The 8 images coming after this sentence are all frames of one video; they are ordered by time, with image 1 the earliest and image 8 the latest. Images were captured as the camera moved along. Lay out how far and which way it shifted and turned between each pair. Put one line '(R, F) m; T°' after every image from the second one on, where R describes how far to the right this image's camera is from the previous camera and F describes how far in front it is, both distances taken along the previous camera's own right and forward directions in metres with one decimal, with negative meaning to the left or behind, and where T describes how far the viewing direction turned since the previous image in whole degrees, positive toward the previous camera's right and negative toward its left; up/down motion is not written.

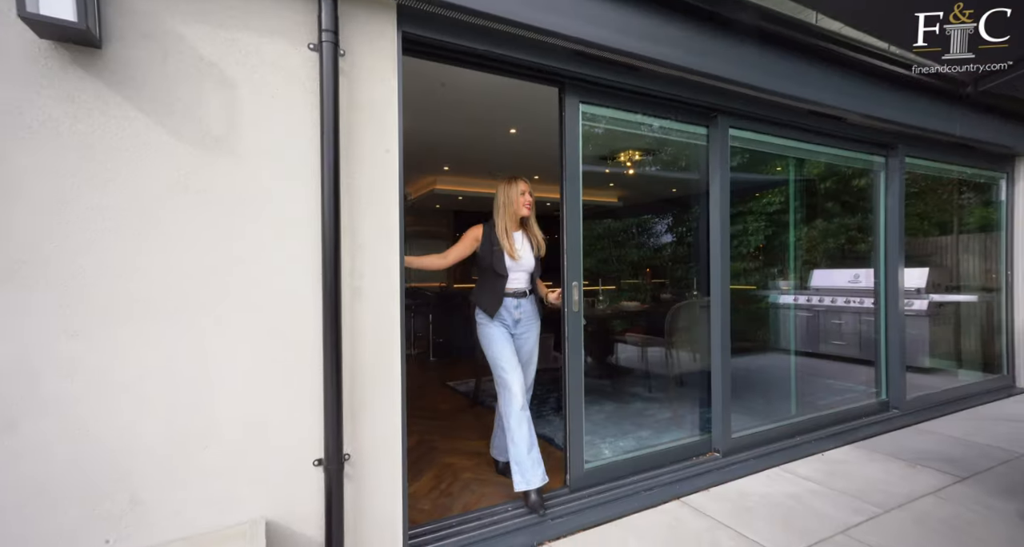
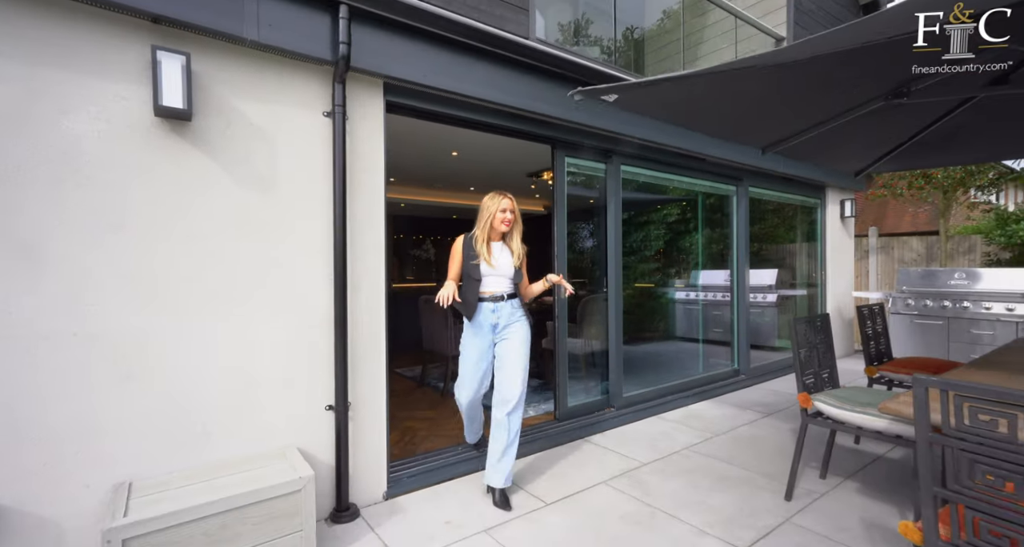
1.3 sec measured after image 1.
(-0.1, -0.7) m; +9°
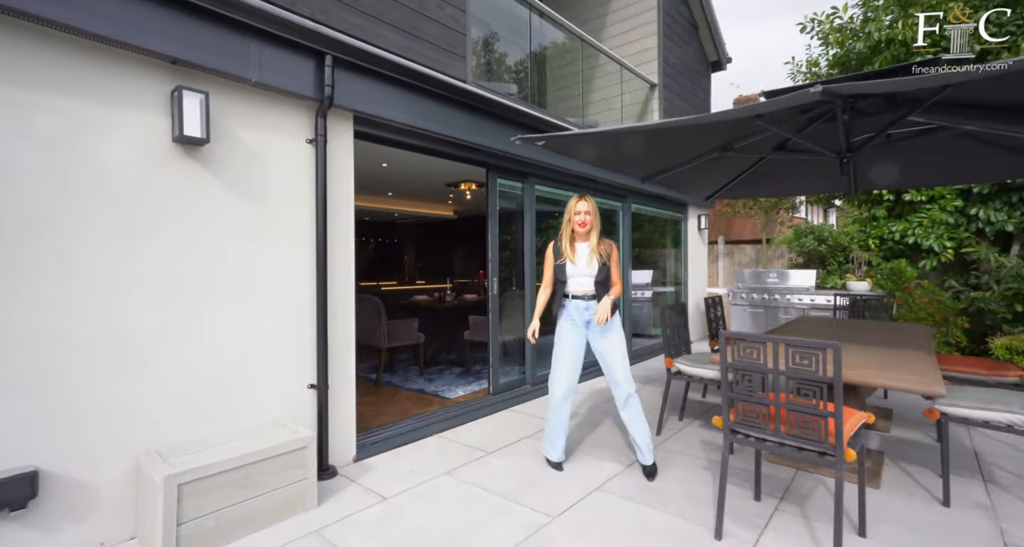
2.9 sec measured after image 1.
(-0.3, -0.6) m; +13°
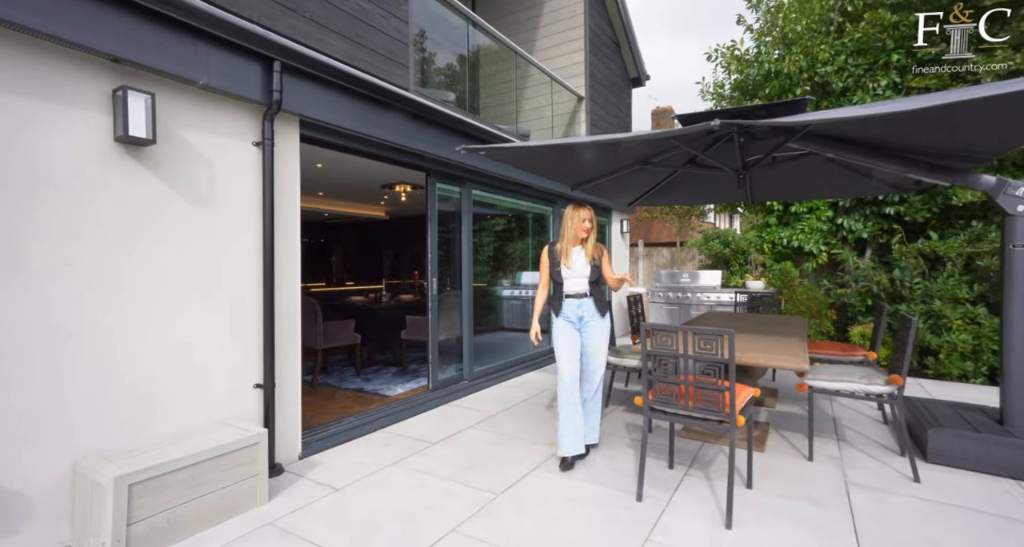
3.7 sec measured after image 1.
(-0.1, -0.2) m; +9°
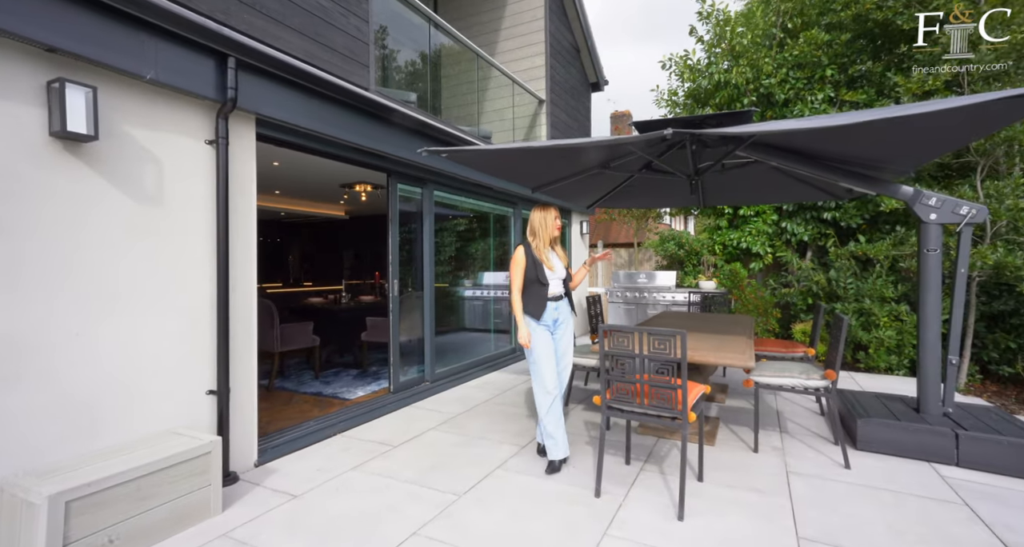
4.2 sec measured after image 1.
(0.0, 0.0) m; +5°
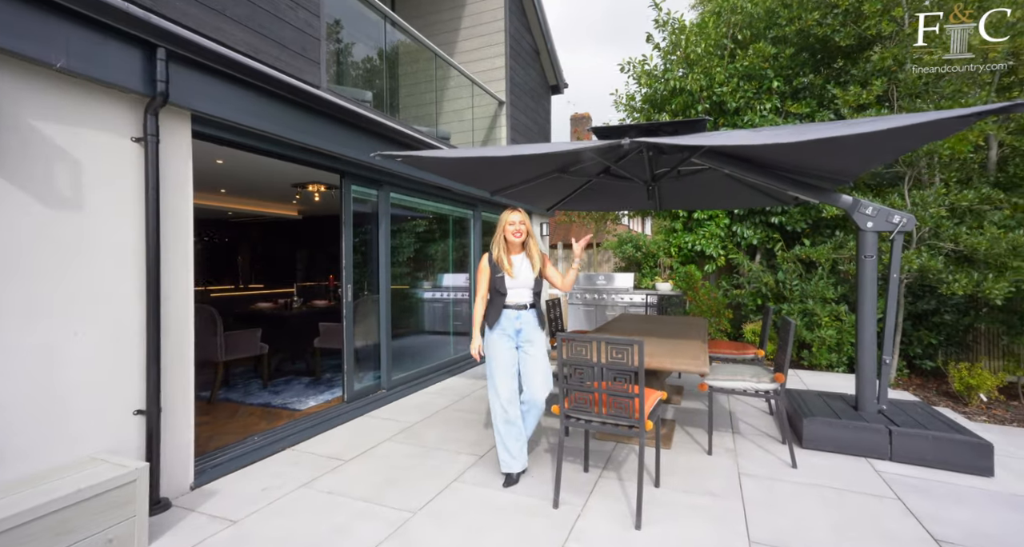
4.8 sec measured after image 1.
(0.0, +0.1) m; +5°
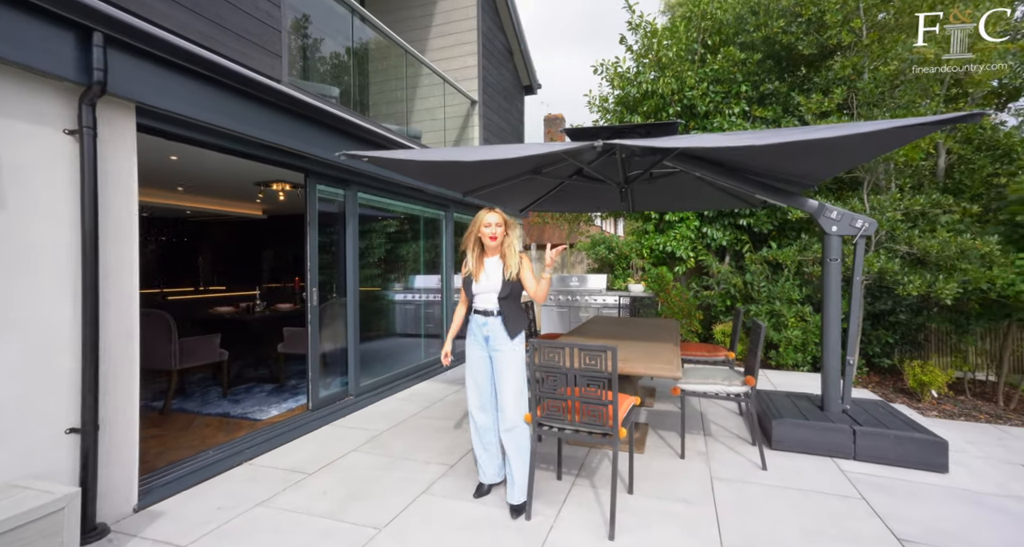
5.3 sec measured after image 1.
(0.0, +0.1) m; +3°
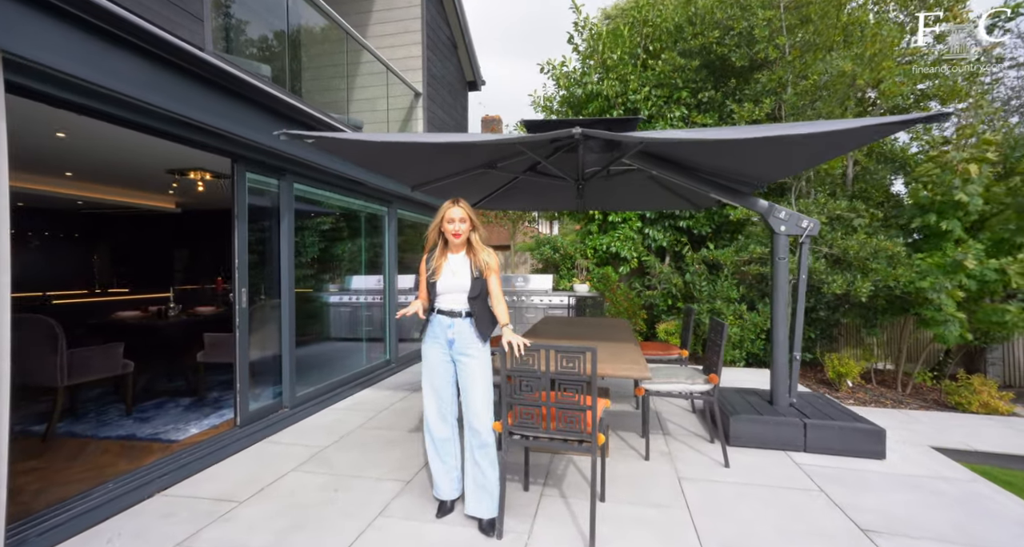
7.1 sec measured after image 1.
(-0.1, +0.2) m; +8°
